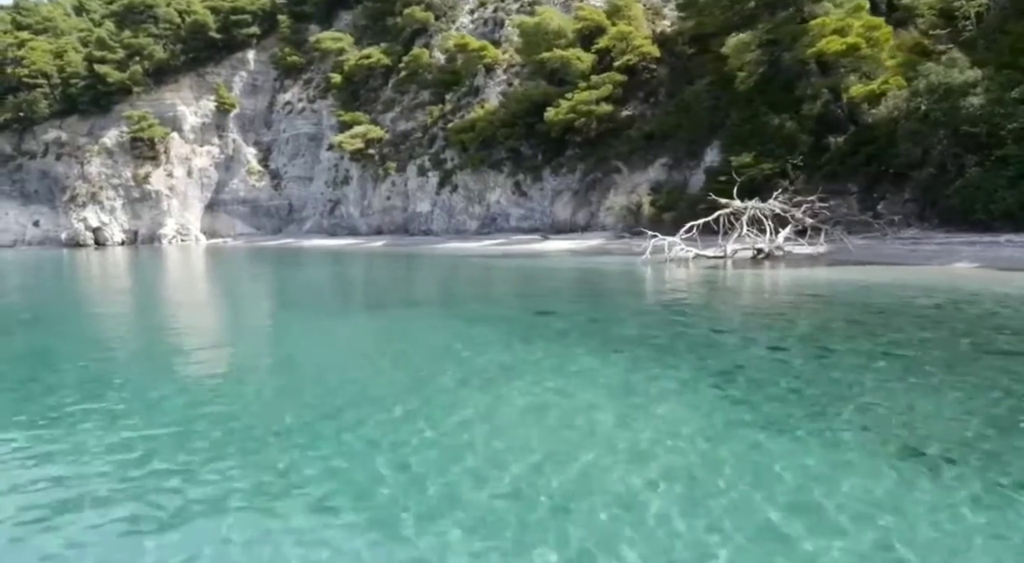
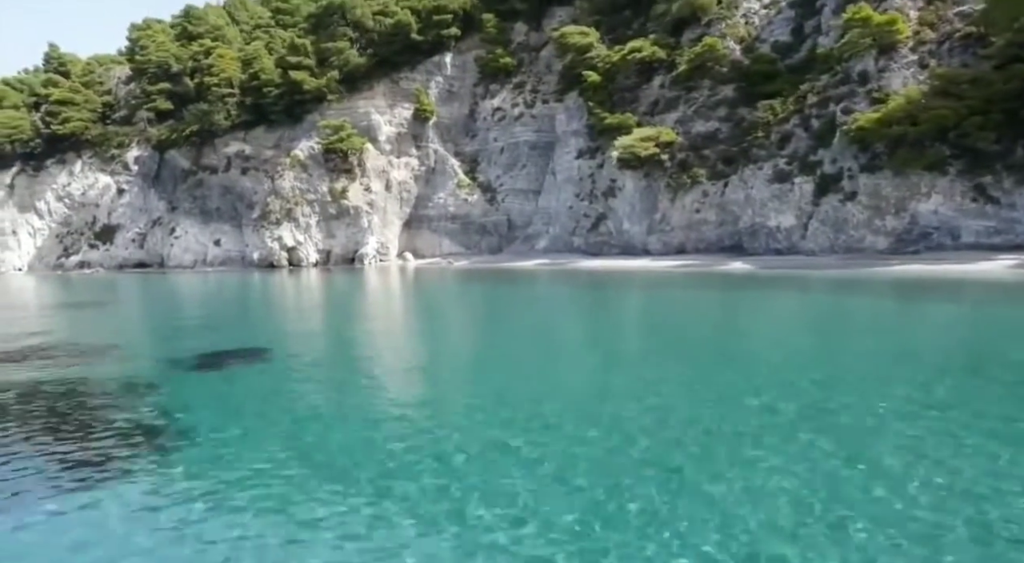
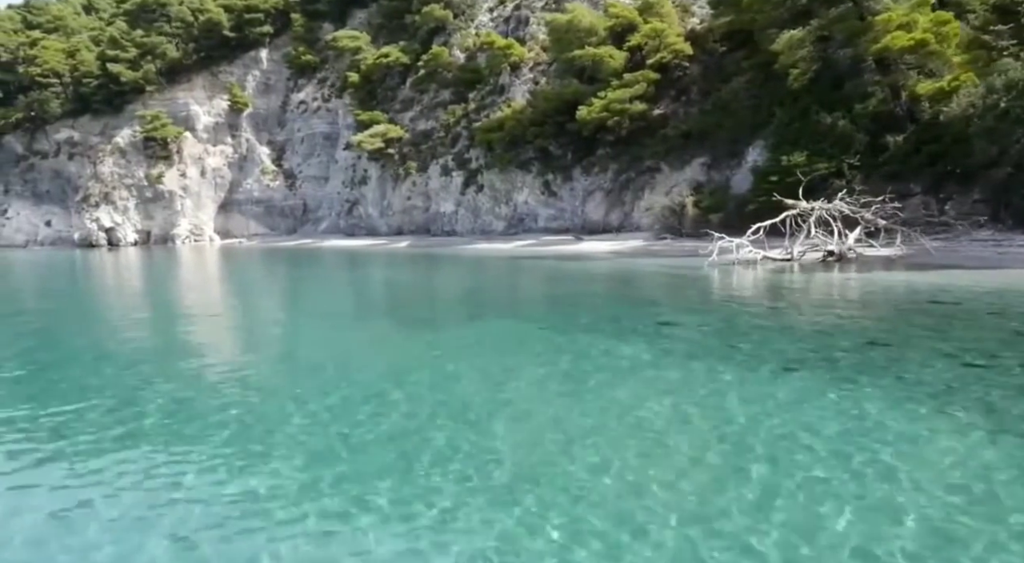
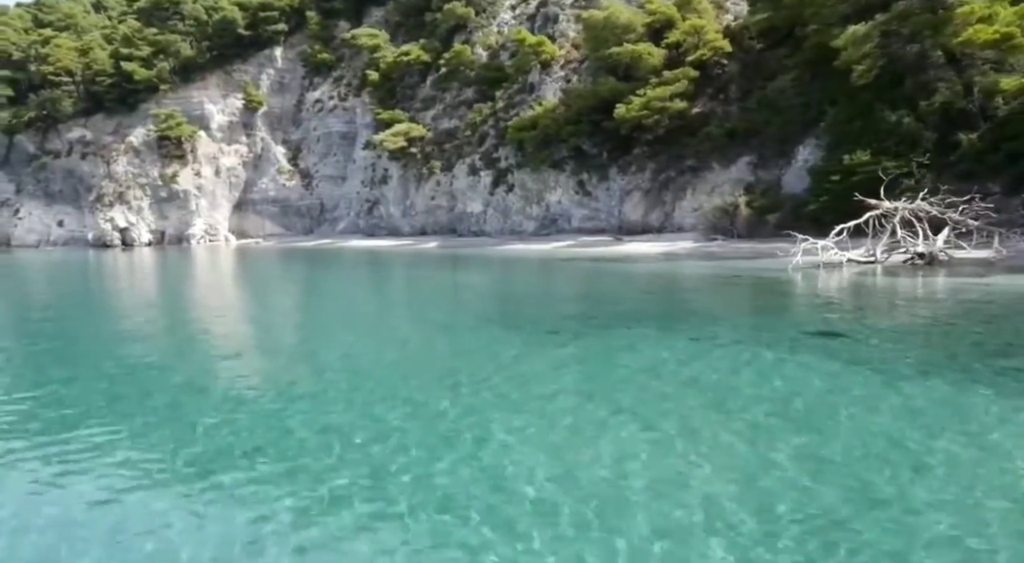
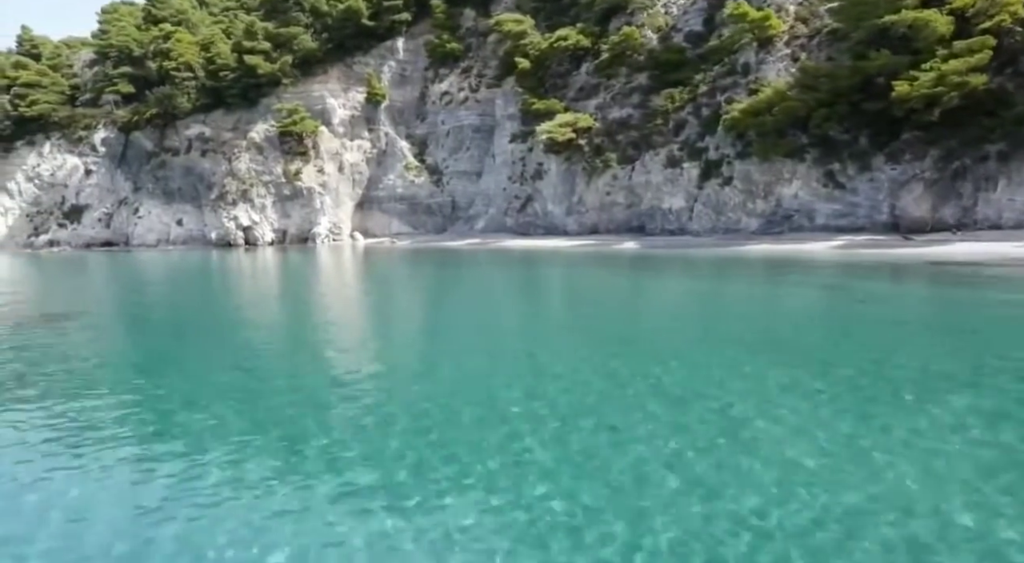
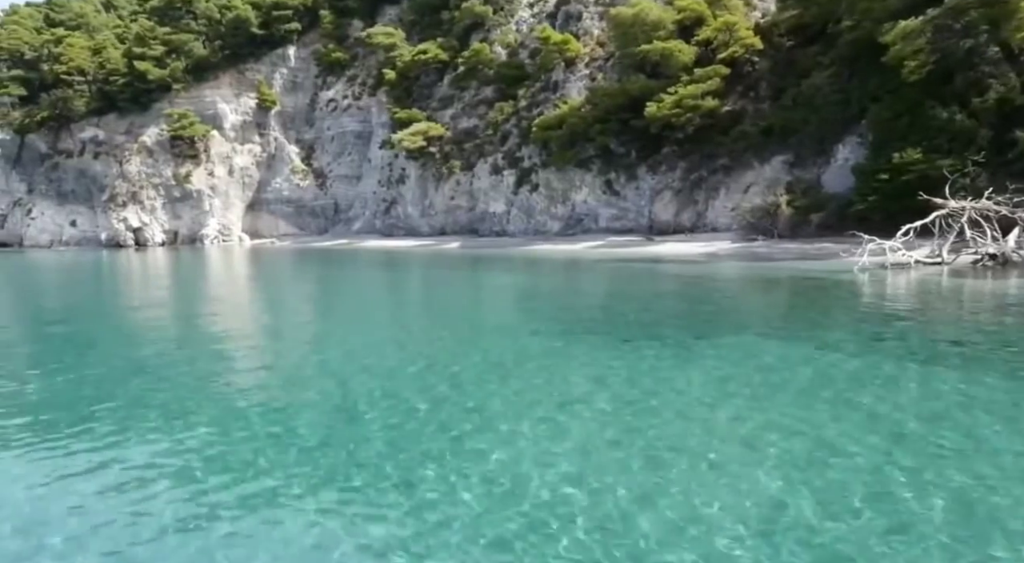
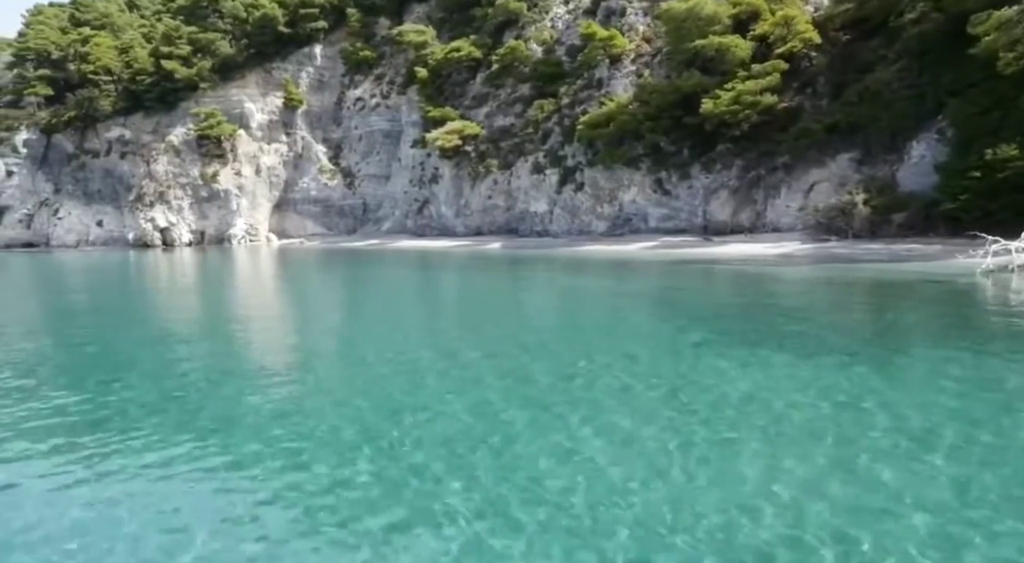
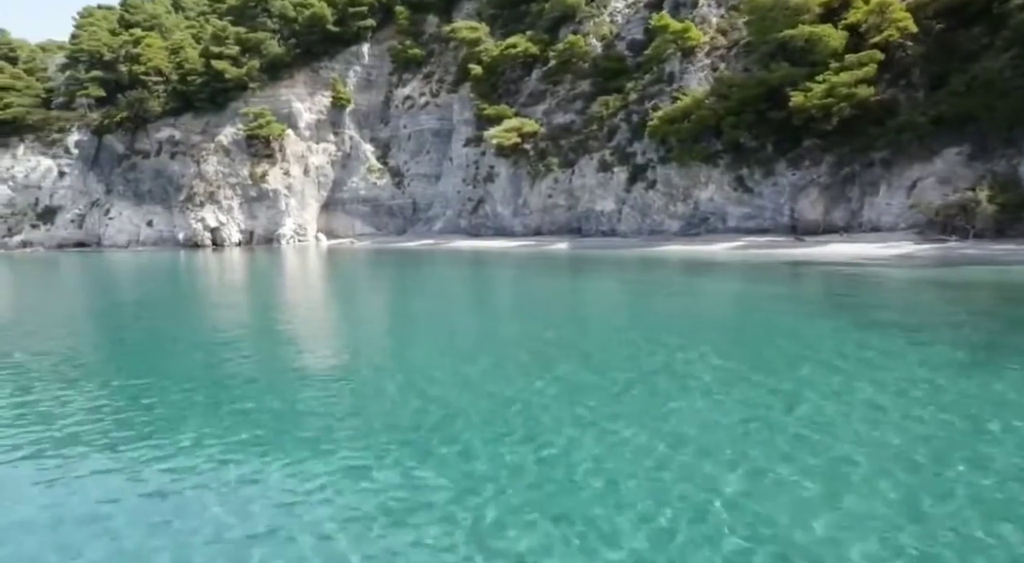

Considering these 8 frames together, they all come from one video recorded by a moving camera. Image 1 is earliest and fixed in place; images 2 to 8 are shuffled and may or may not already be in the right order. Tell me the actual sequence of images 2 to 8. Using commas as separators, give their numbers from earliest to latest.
3, 4, 6, 7, 8, 5, 2
